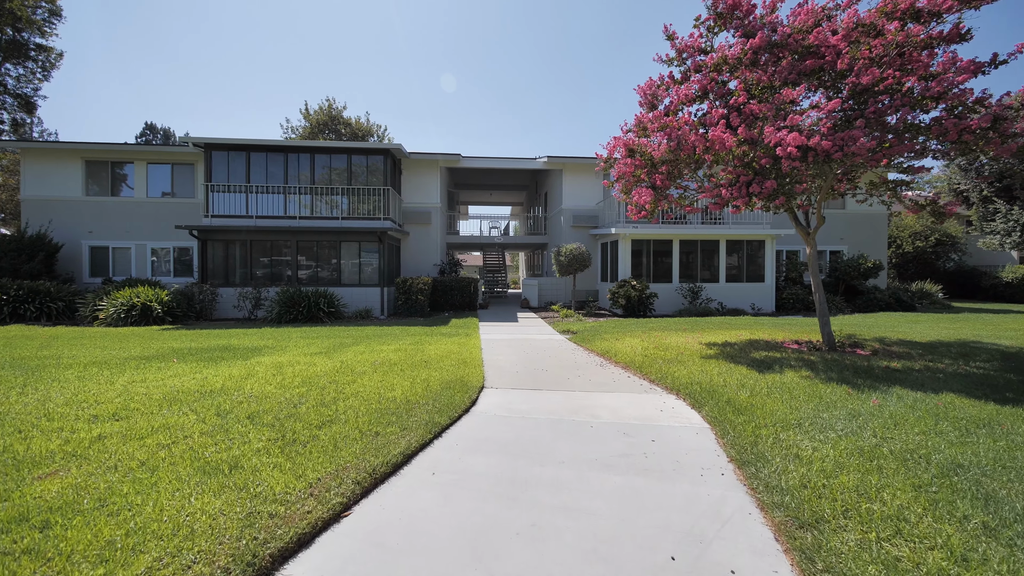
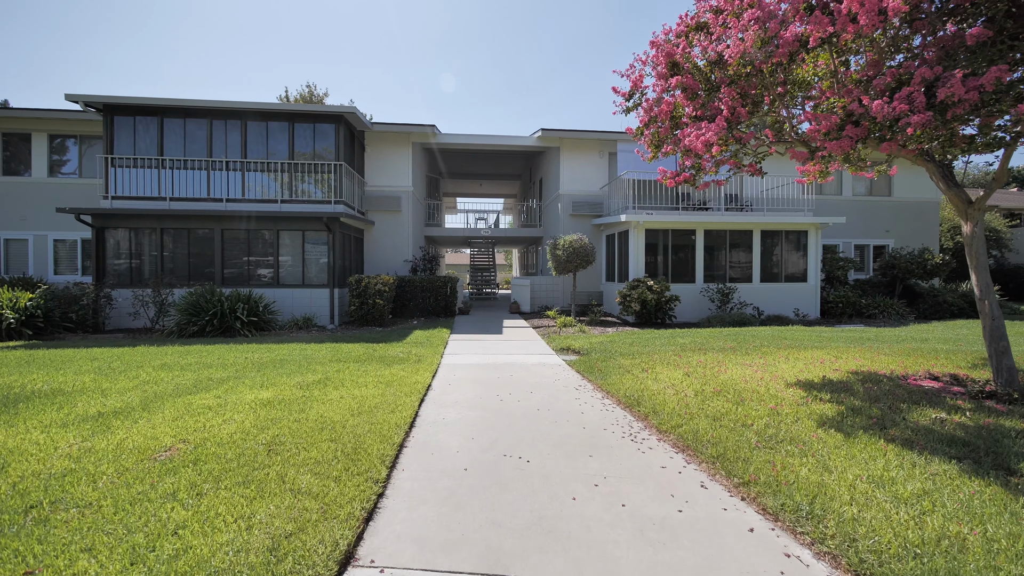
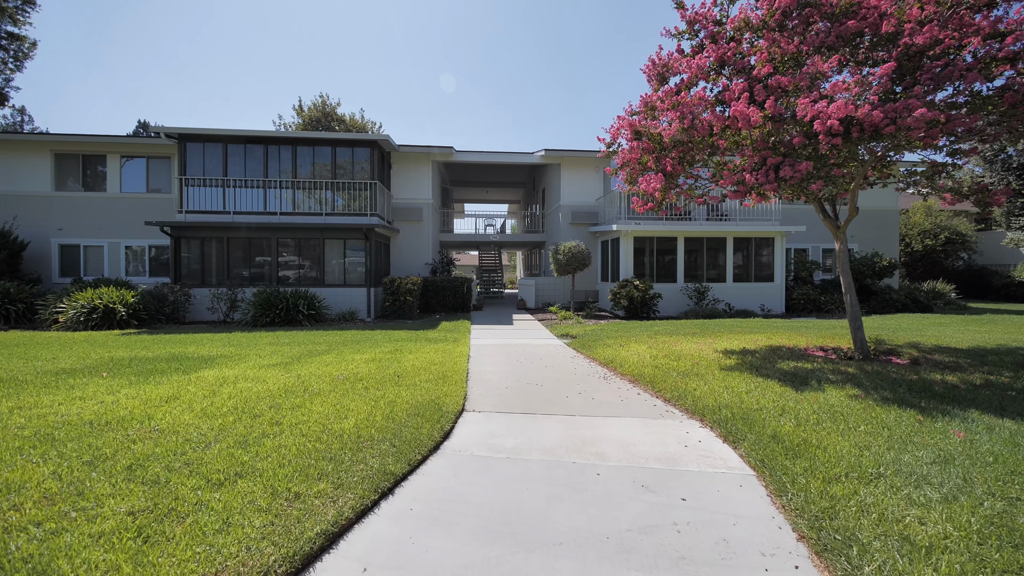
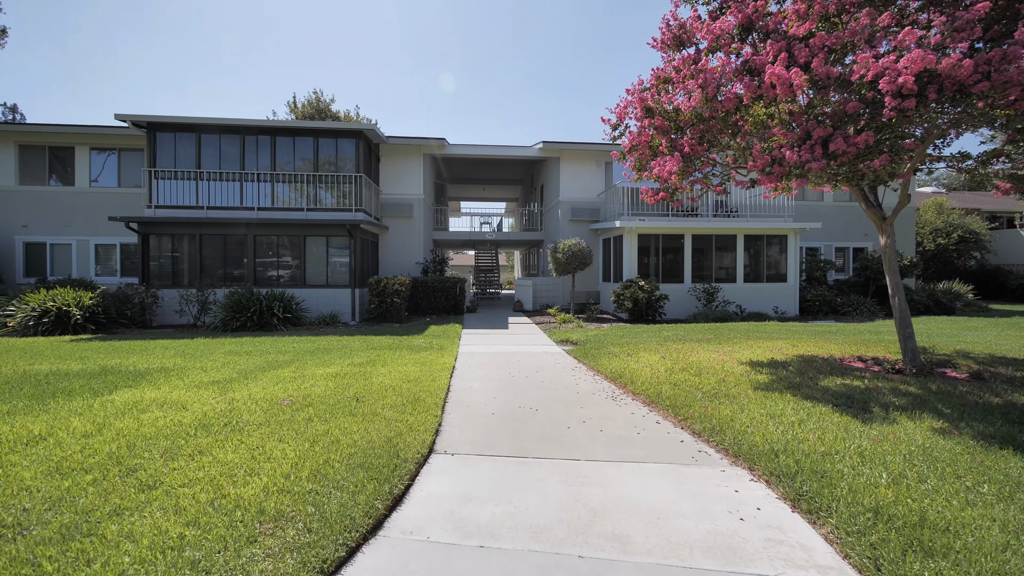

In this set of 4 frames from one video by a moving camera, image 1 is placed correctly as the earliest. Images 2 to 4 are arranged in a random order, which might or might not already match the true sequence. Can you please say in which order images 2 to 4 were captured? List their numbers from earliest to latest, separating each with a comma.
3, 4, 2
